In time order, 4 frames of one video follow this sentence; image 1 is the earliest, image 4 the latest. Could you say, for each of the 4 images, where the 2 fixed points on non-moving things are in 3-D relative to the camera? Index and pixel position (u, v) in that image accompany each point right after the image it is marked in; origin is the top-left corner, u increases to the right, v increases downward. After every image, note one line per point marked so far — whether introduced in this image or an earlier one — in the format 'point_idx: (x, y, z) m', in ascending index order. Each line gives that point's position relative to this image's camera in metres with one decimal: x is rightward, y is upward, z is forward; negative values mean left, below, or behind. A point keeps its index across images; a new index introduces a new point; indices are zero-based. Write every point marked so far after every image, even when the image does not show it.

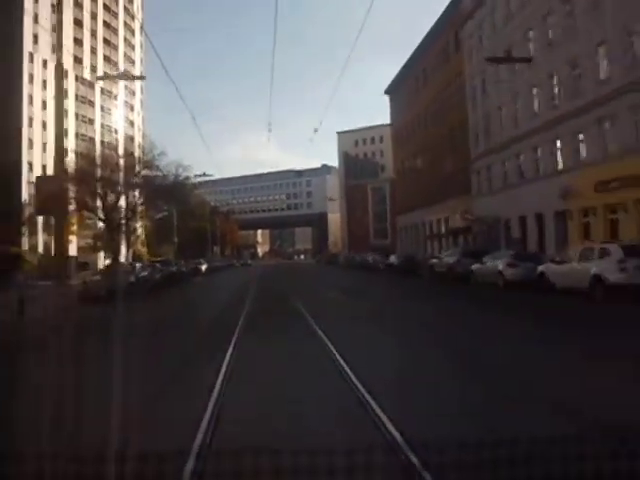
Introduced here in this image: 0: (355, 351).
0: (+0.8, -2.6, +16.8) m
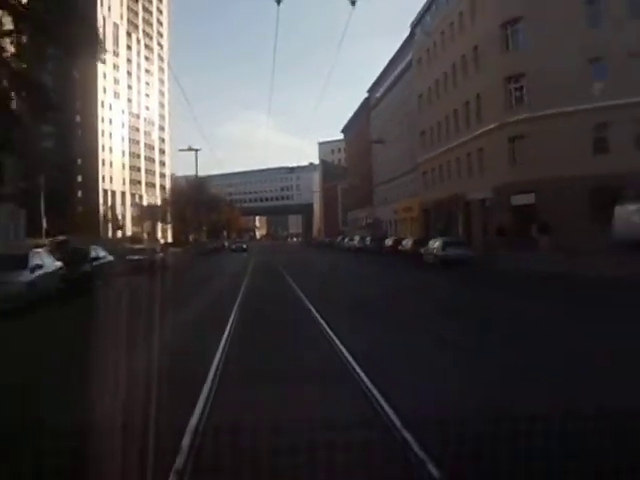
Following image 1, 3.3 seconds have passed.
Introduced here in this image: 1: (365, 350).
0: (+0.6, -2.2, +18.4) m
1: (+0.8, -2.2, +15.0) m
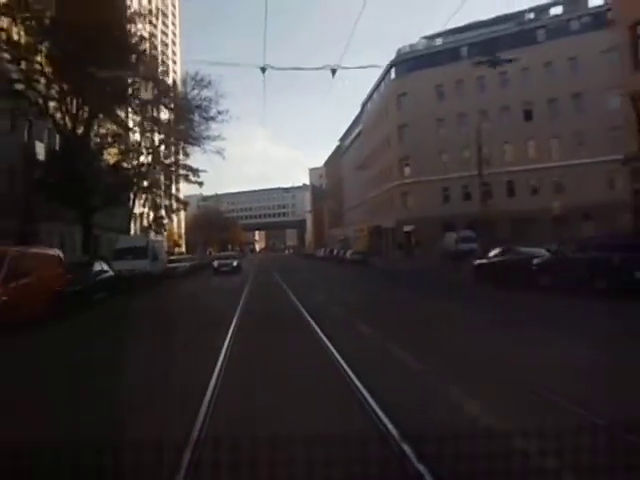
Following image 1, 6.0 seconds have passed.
0: (+0.8, -2.5, +16.8) m
1: (+0.9, -2.5, +13.5) m
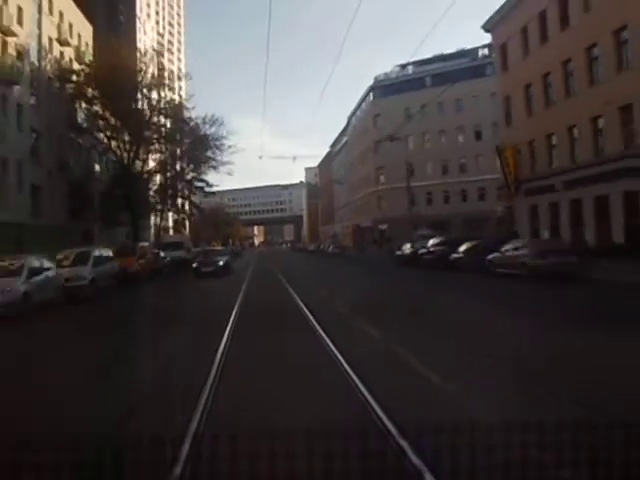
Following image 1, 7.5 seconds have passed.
0: (+0.7, -2.4, +17.9) m
1: (+0.8, -2.4, +14.5) m
